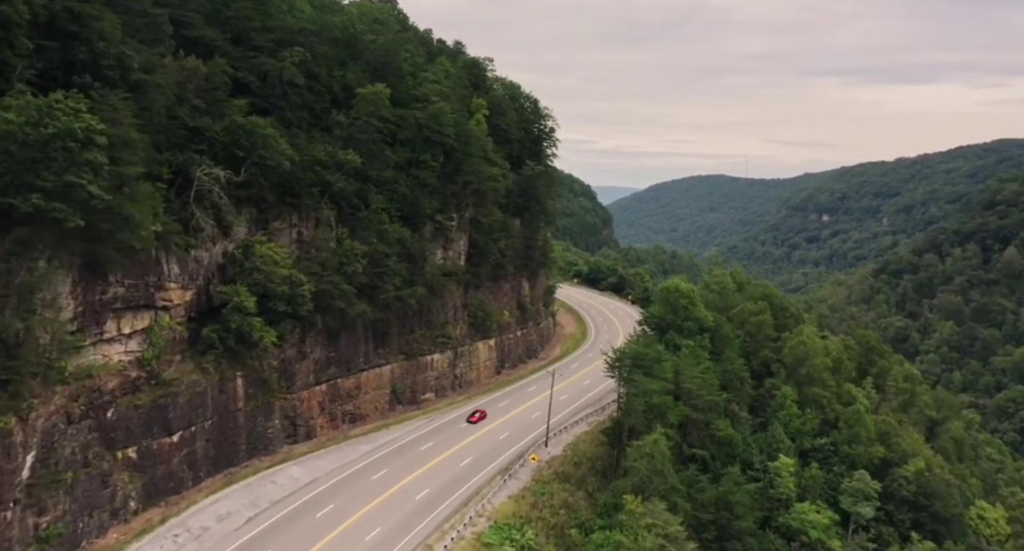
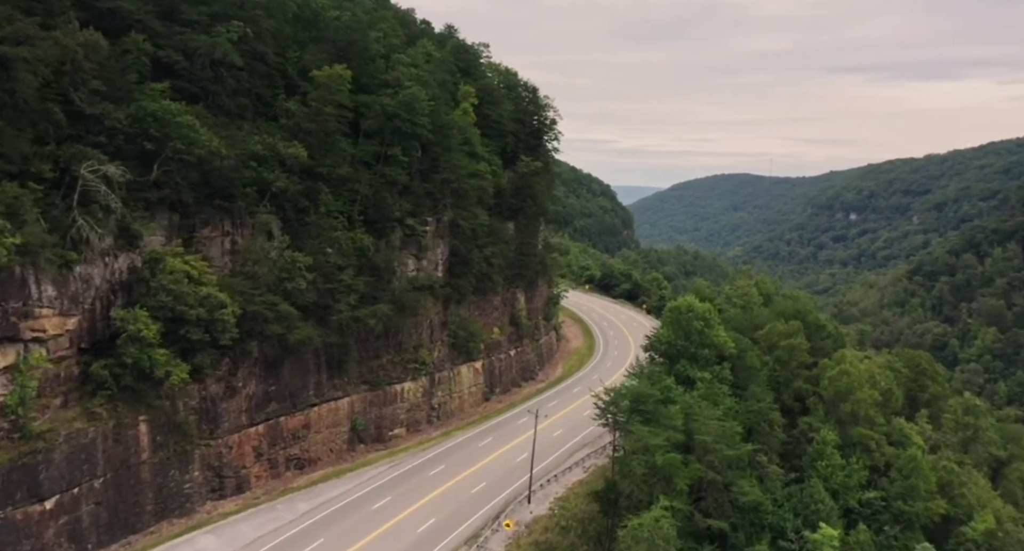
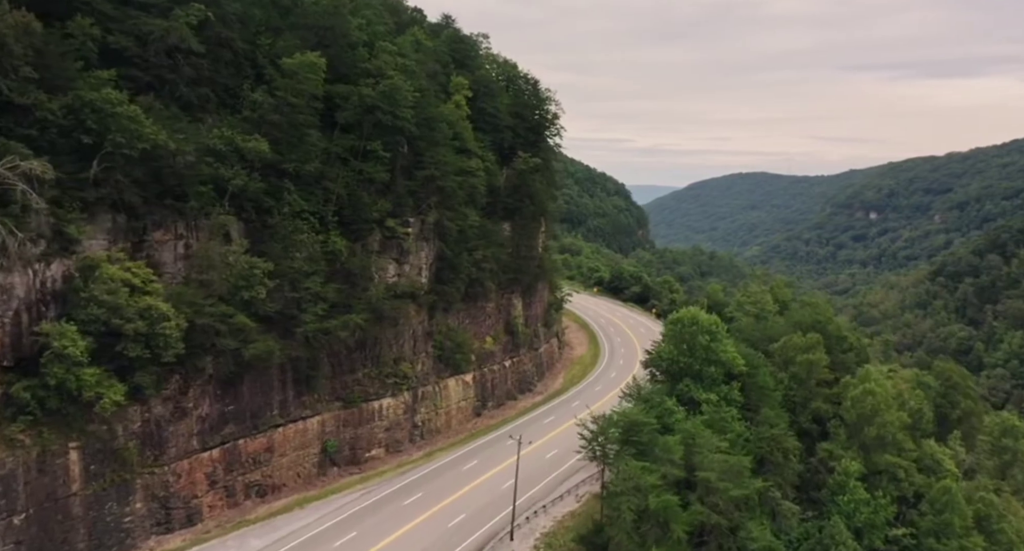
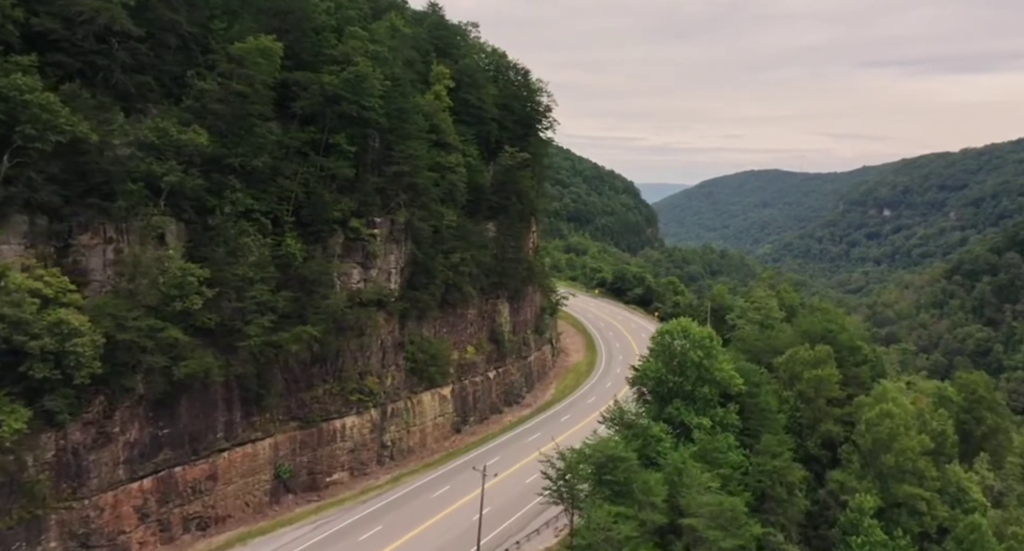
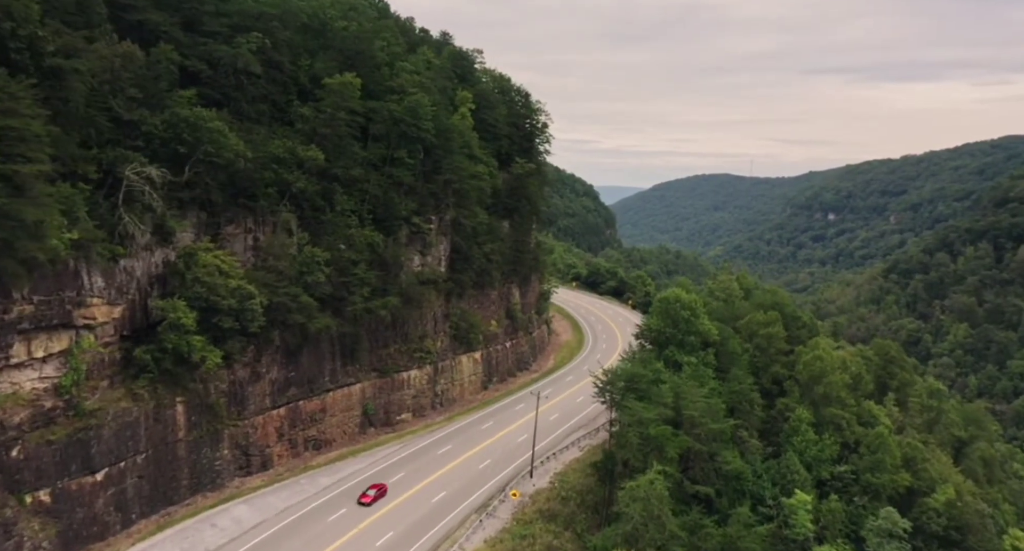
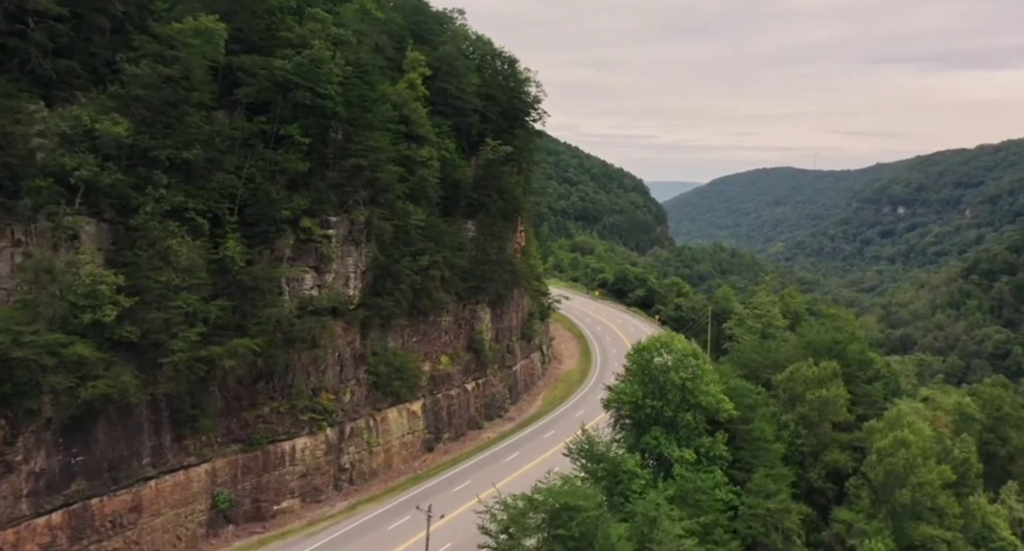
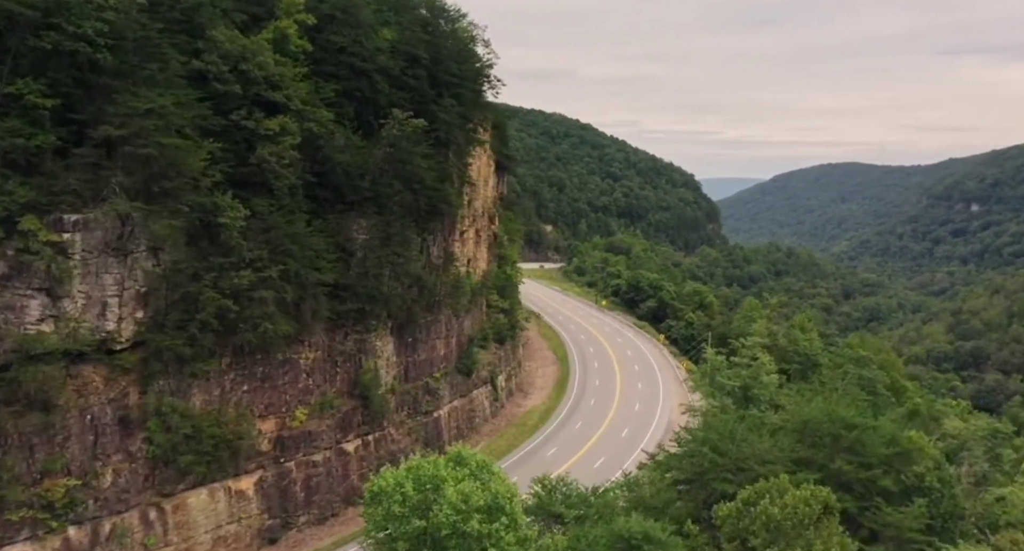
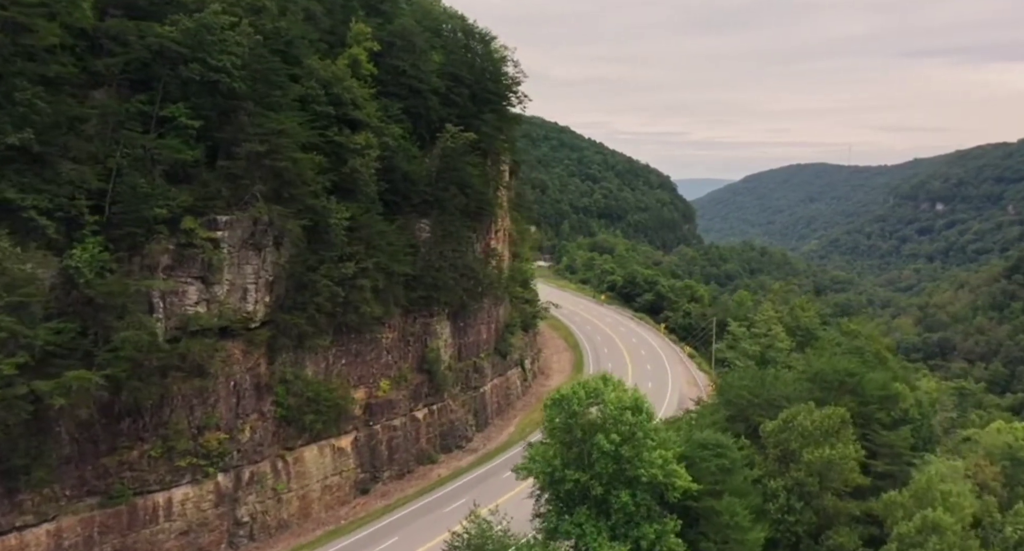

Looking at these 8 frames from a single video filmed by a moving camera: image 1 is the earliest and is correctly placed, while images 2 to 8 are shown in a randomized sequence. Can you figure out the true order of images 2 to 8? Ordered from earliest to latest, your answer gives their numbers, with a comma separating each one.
5, 2, 3, 4, 6, 8, 7
